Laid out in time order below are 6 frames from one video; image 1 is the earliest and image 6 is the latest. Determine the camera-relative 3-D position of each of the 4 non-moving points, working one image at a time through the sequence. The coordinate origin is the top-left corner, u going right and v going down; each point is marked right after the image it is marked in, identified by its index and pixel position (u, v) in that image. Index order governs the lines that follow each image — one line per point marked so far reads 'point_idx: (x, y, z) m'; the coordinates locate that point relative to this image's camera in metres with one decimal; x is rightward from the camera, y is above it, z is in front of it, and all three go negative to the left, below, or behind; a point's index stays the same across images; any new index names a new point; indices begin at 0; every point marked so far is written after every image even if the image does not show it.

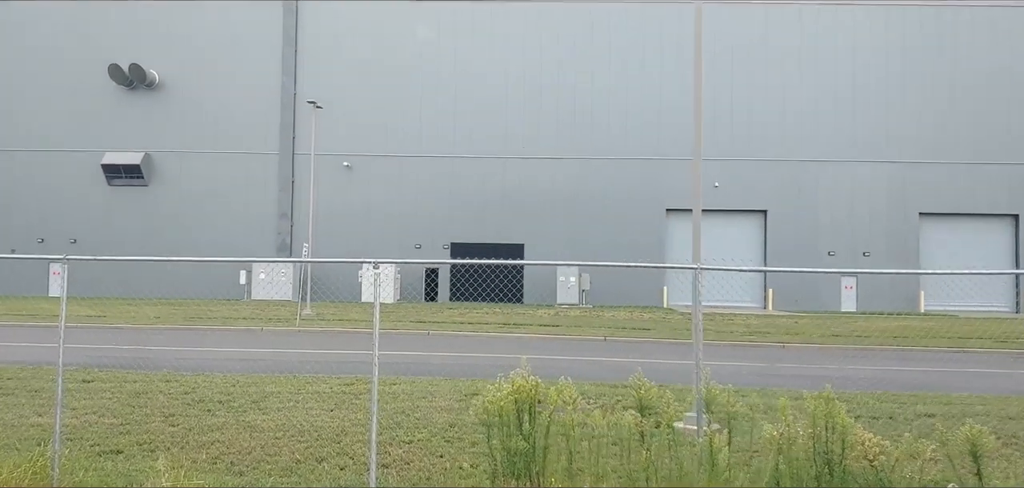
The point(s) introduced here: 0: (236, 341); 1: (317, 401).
0: (-4.9, -1.7, +16.0) m
1: (-1.8, -1.4, +8.4) m
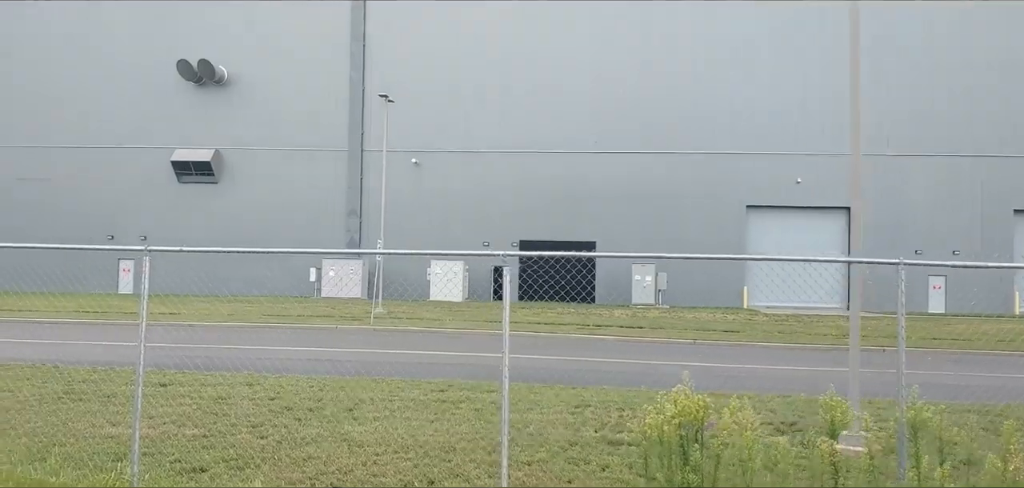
0: (-3.5, -1.6, +15.3) m
1: (-0.8, -1.4, +7.5) m
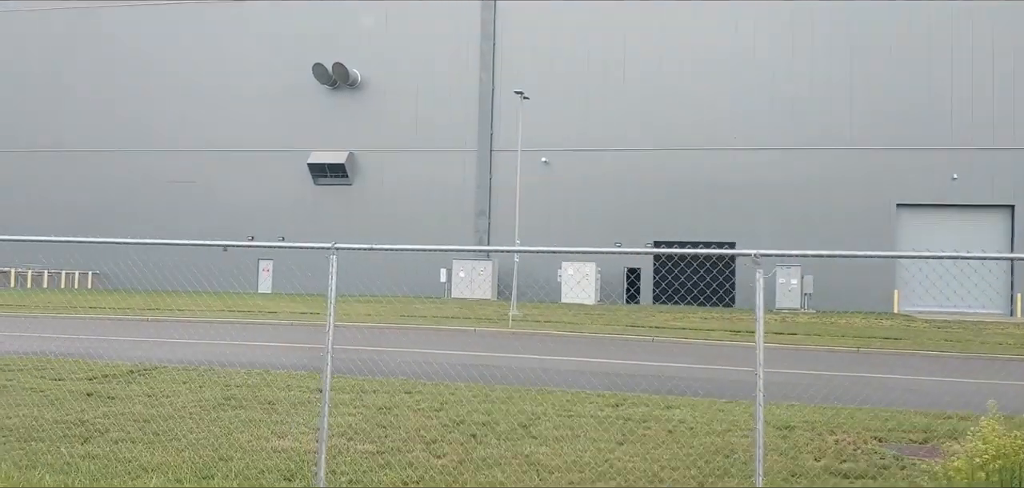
0: (-1.0, -1.6, +14.8) m
1: (+0.6, -1.4, +6.7) m
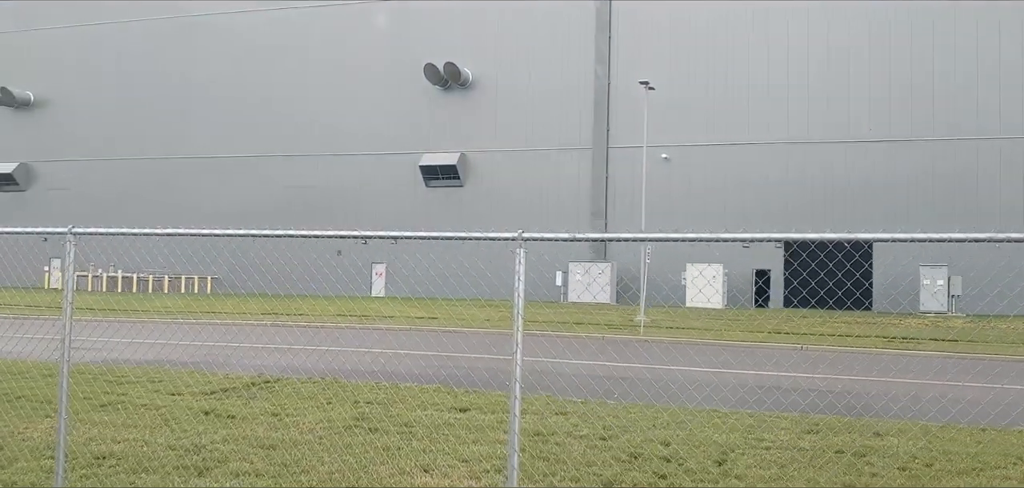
0: (+1.0, -1.6, +13.7) m
1: (+1.8, -1.3, +5.4) m
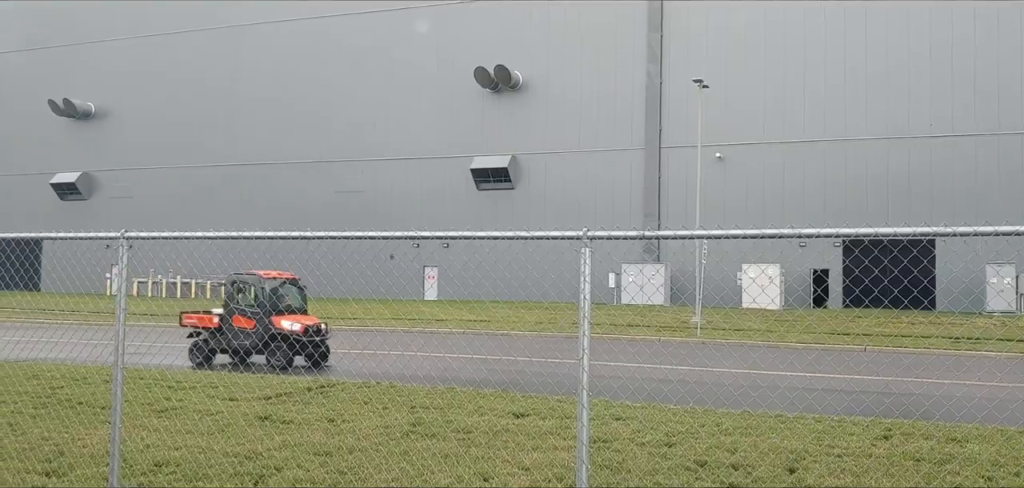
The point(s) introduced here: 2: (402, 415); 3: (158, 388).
0: (+1.8, -1.6, +13.4) m
1: (+2.1, -1.3, +5.2) m
2: (-0.8, -1.2, +6.6) m
3: (-3.1, -1.3, +8.1) m
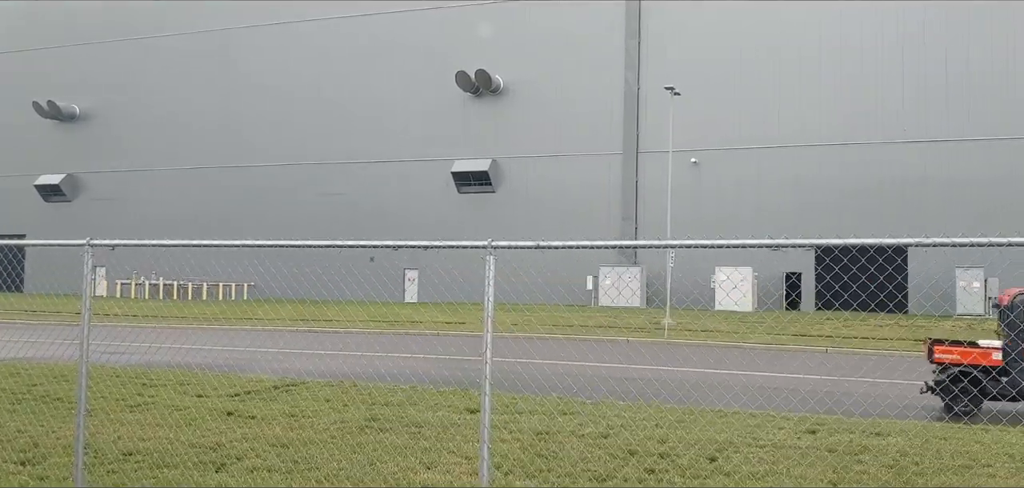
0: (+1.4, -1.7, +13.9) m
1: (+1.8, -1.3, +5.6) m
2: (-1.2, -1.3, +7.0) m
3: (-3.5, -1.3, +8.5) m
